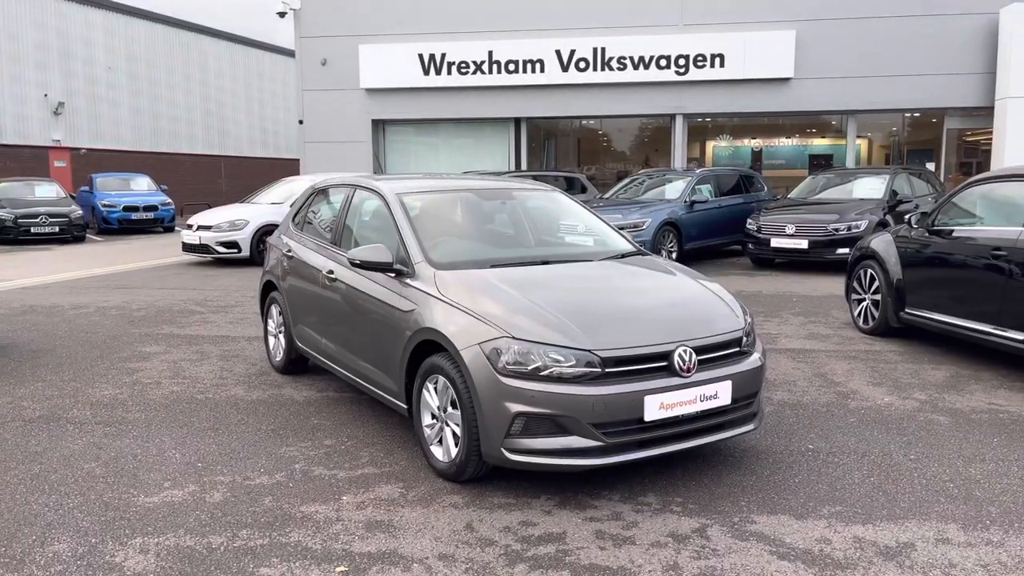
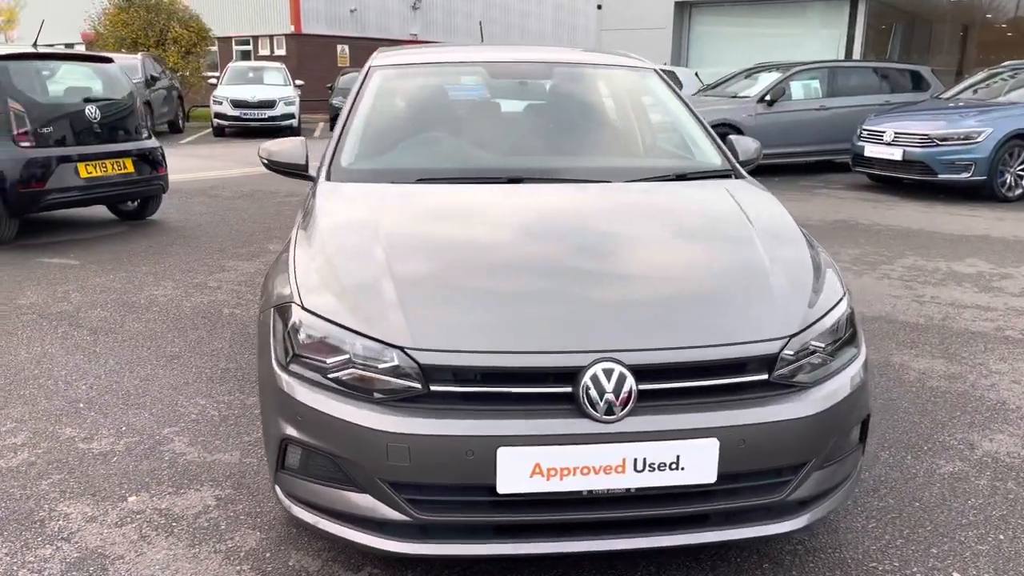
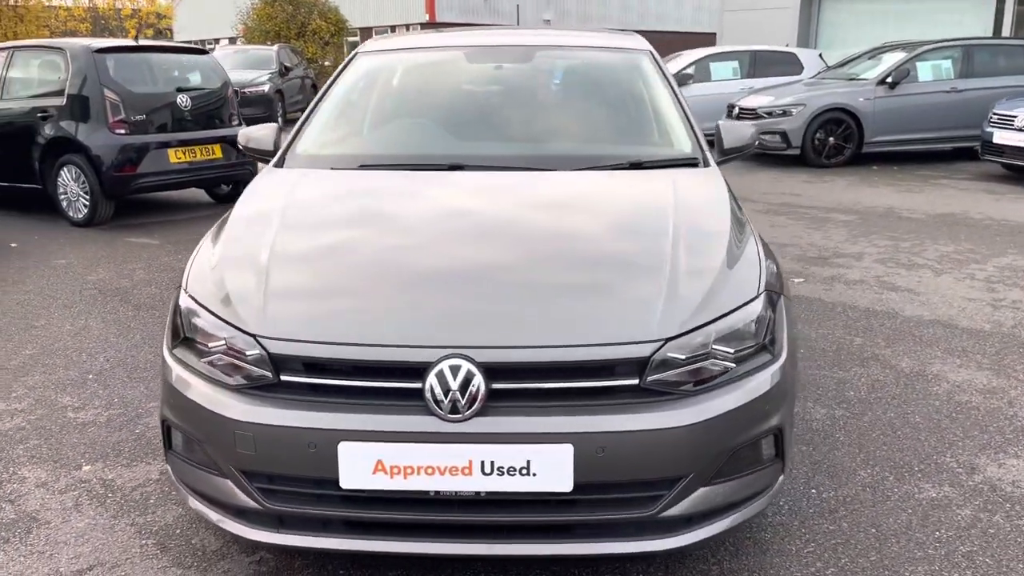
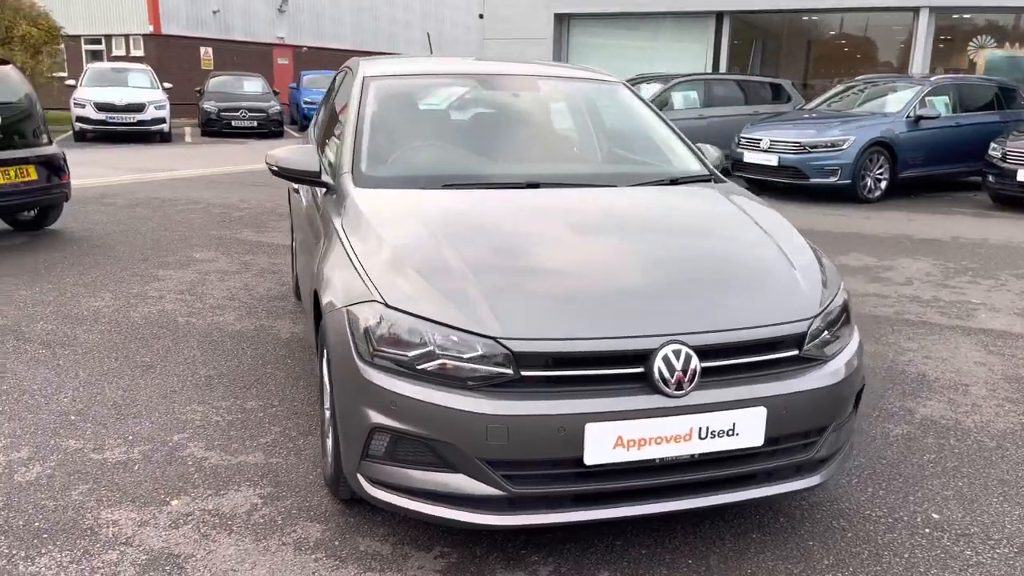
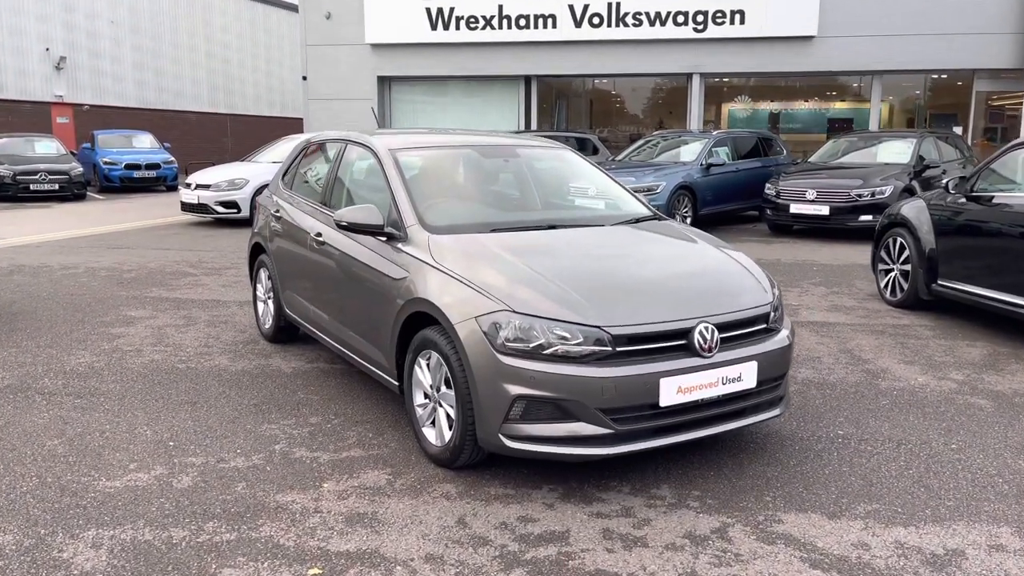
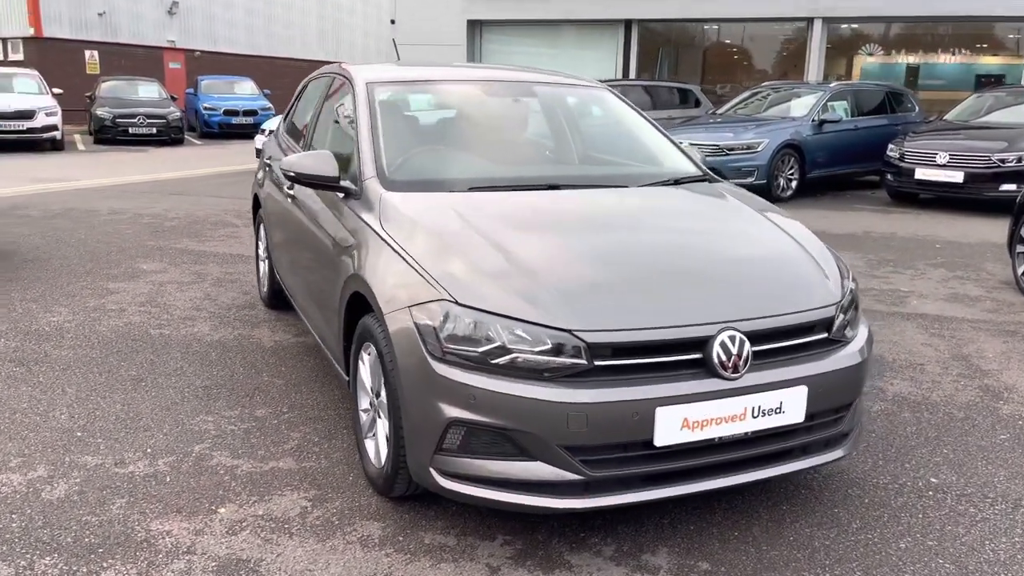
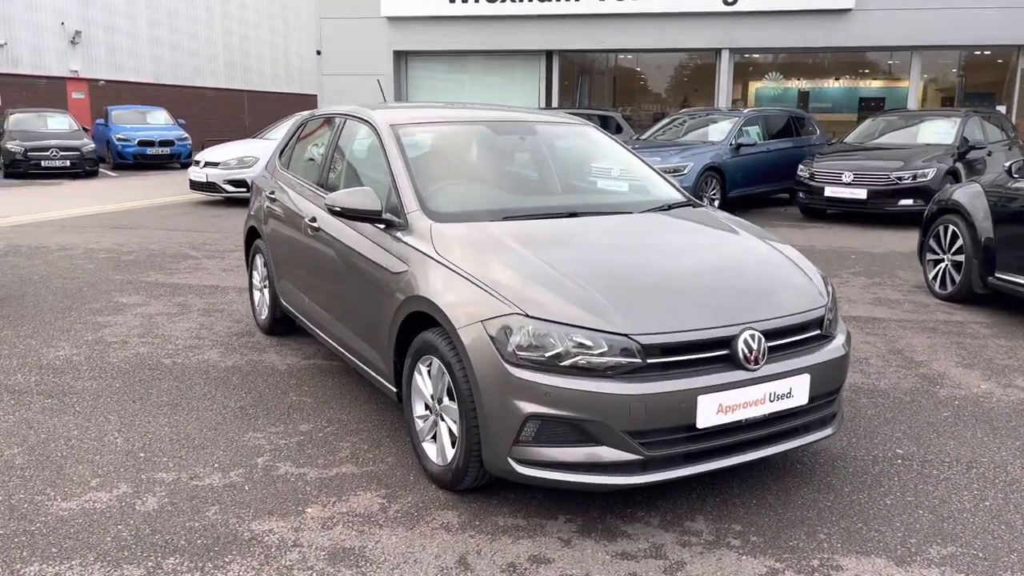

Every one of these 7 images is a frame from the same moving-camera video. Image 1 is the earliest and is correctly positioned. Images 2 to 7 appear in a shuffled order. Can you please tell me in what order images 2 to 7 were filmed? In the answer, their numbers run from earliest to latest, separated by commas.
5, 7, 6, 4, 2, 3
